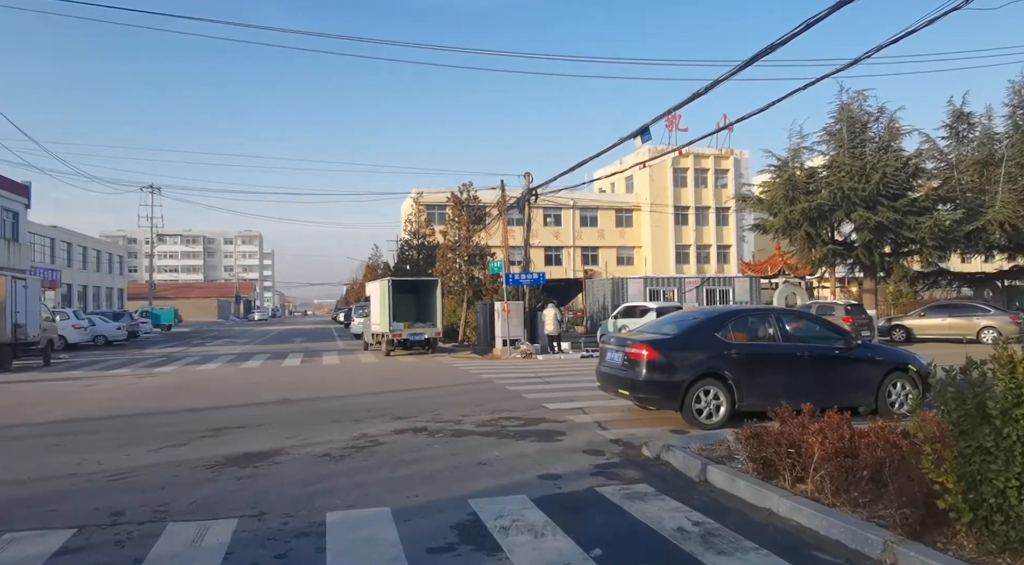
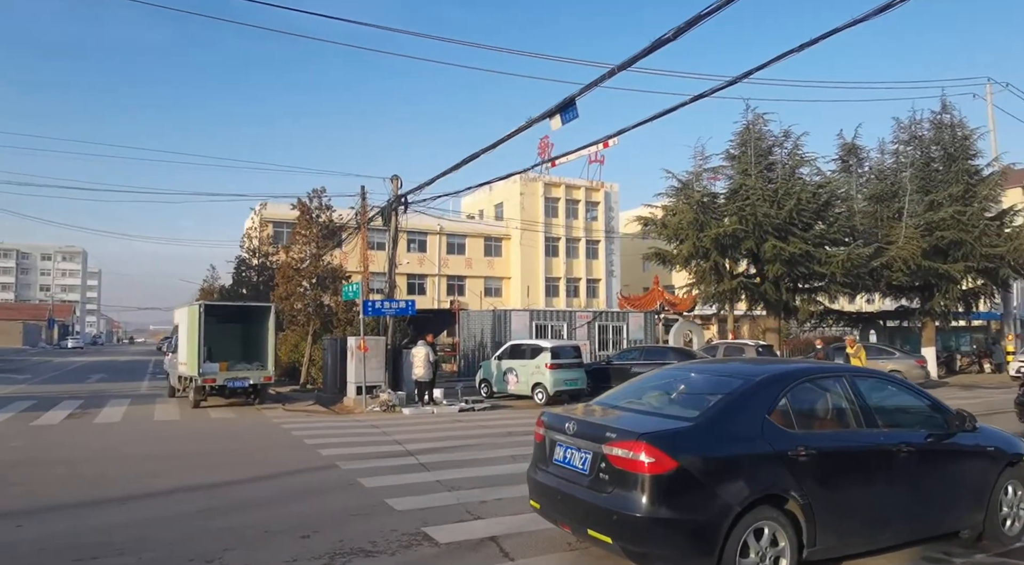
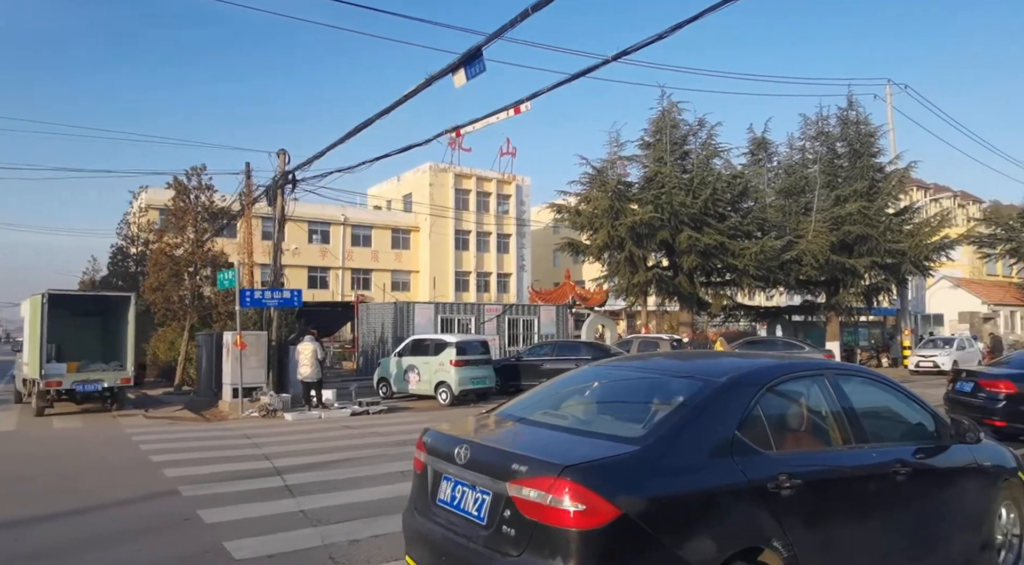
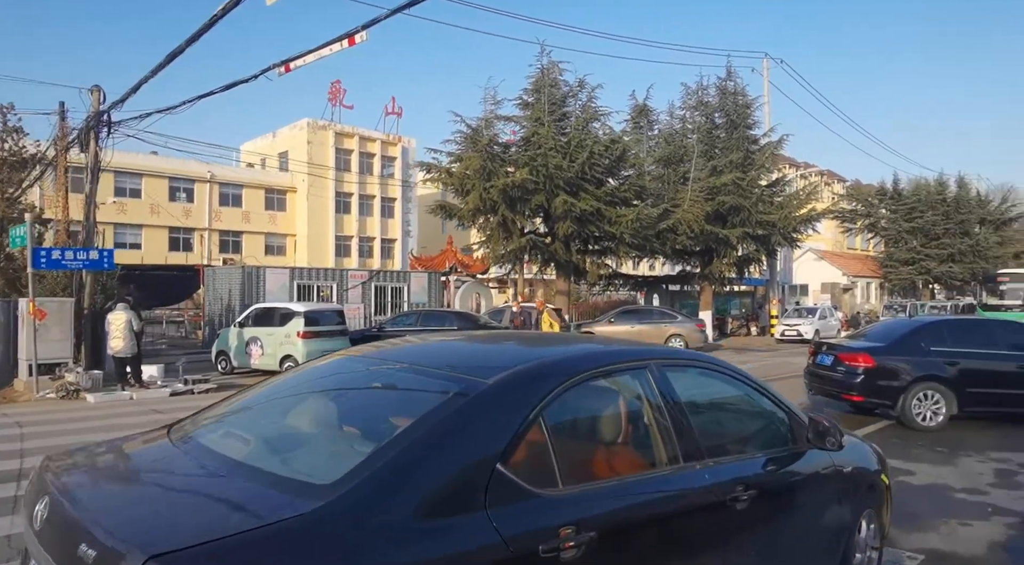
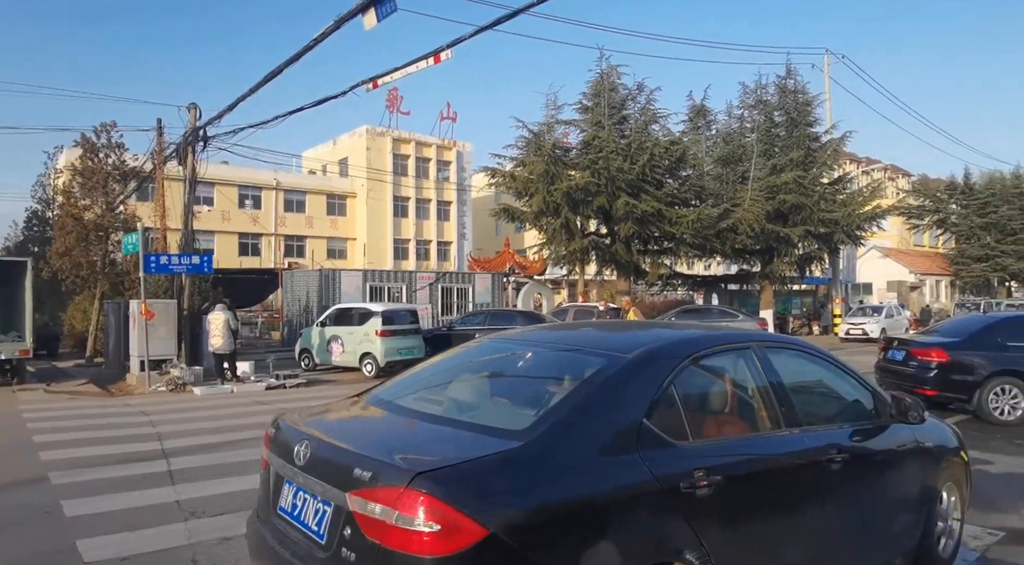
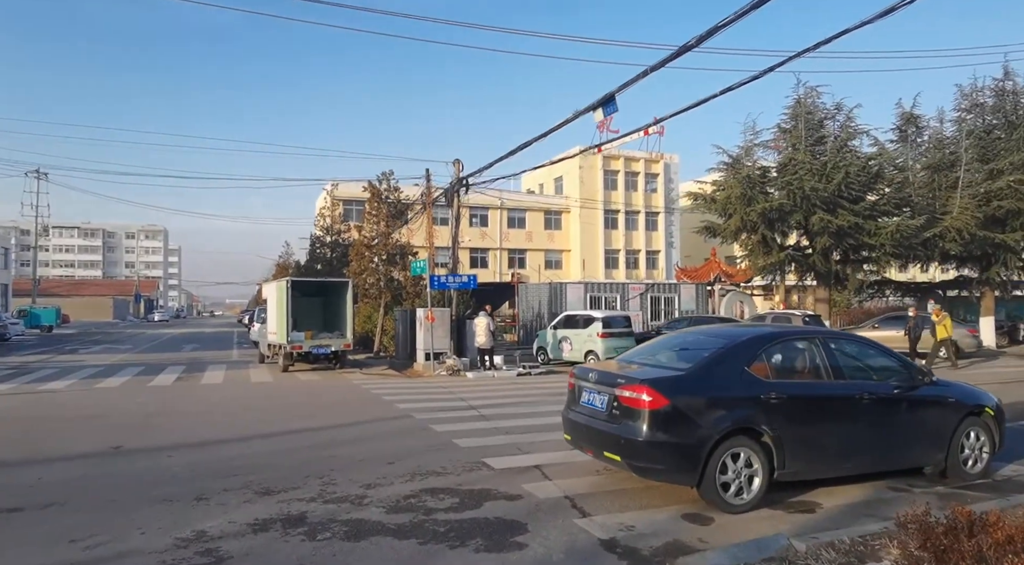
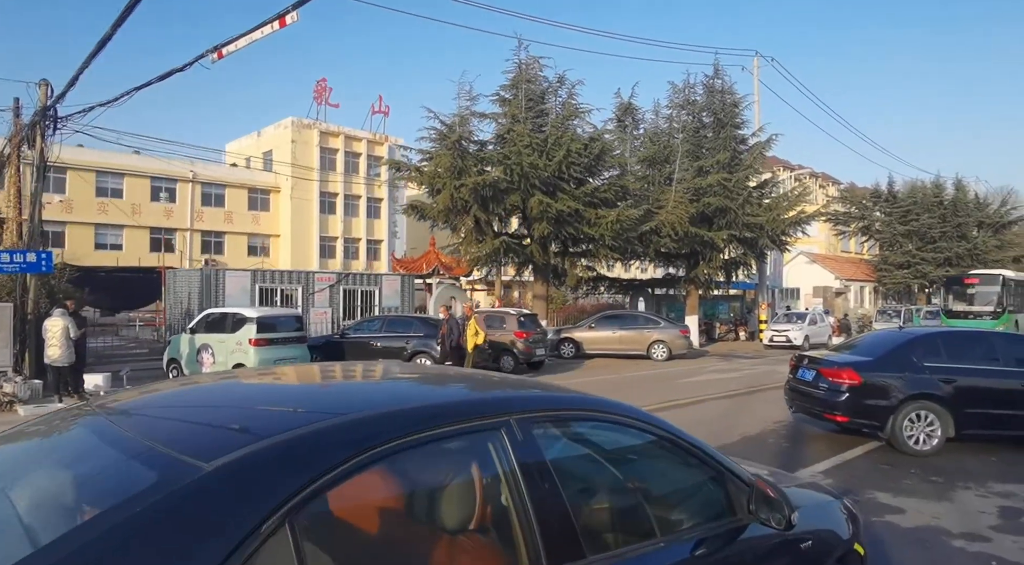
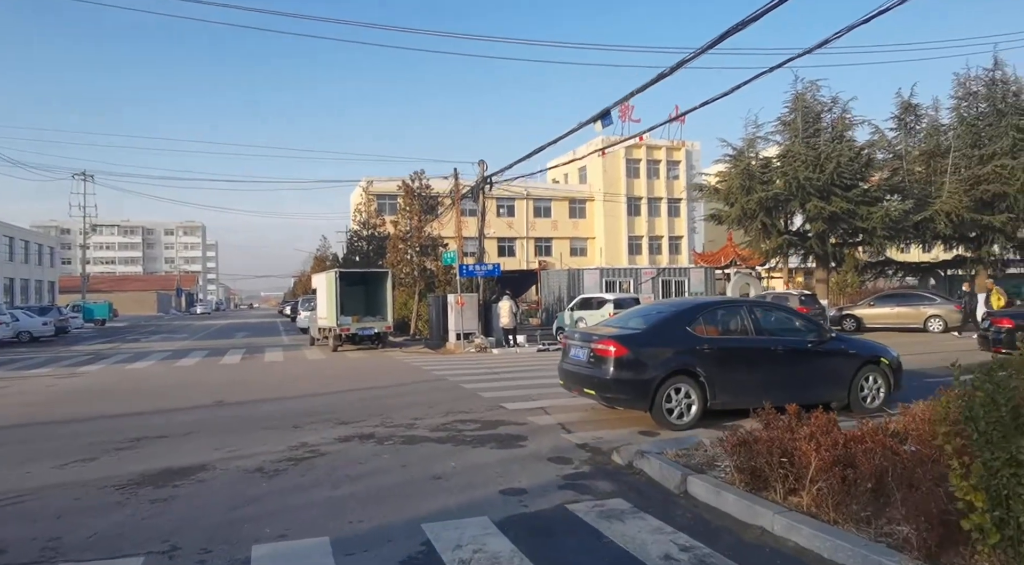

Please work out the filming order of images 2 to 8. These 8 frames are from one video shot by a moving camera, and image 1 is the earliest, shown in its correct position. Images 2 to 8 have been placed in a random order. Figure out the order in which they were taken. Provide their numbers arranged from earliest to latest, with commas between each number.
8, 6, 2, 3, 5, 4, 7
